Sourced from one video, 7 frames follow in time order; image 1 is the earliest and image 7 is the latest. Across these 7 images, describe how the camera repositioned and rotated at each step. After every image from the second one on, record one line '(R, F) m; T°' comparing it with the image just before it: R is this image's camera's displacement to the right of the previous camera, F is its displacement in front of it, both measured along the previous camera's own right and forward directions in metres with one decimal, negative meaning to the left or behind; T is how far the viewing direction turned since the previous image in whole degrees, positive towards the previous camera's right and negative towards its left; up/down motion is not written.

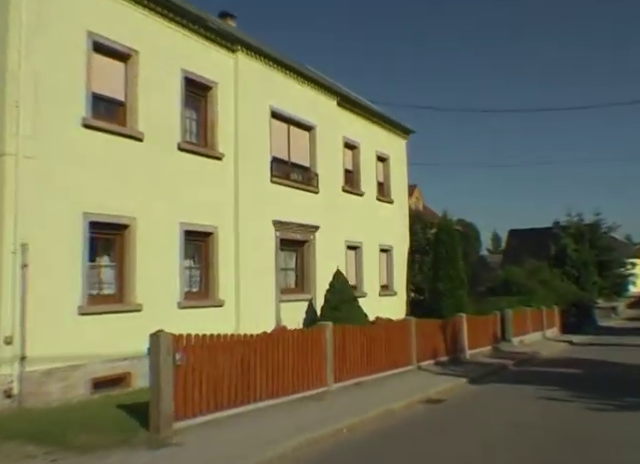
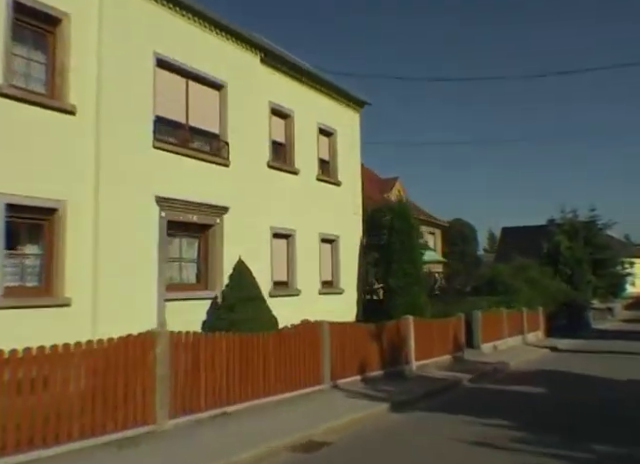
(+2.3, +3.1) m; 0°
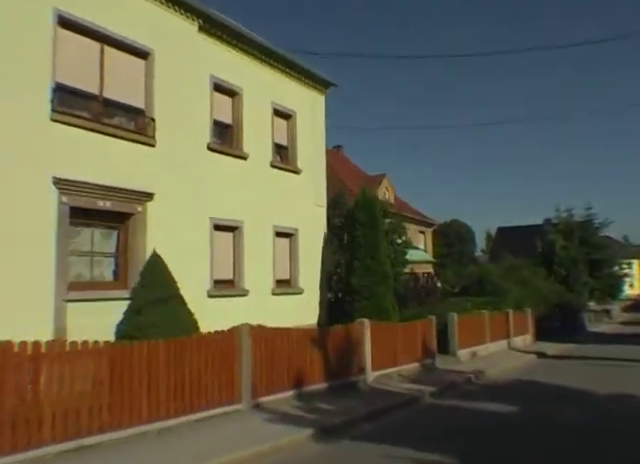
(+1.3, +1.8) m; 0°
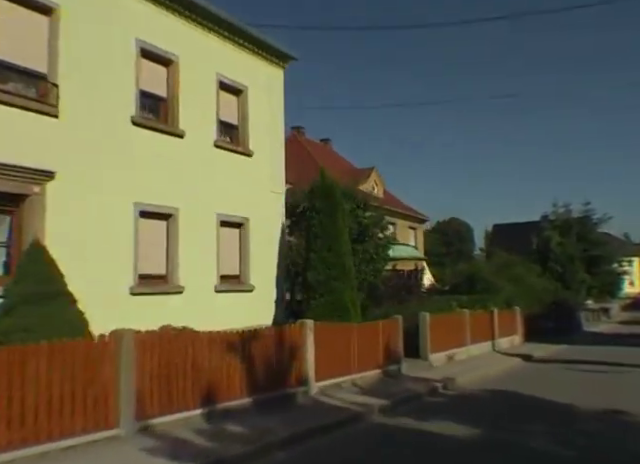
(+1.3, +1.7) m; 0°
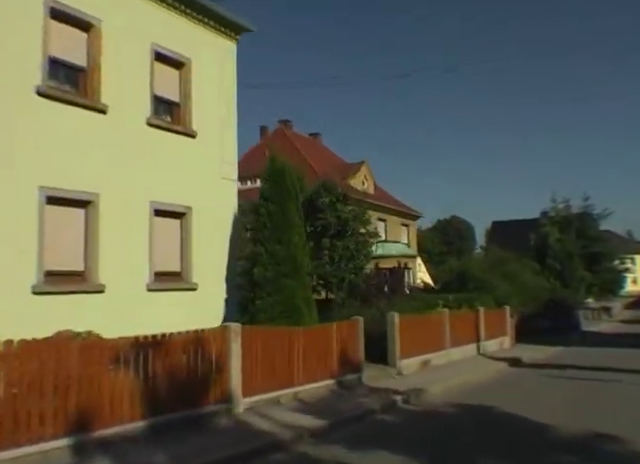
(+1.2, +1.6) m; 0°
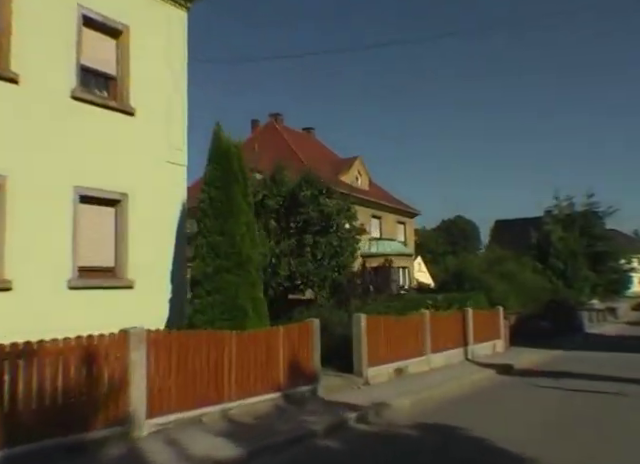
(+1.1, +1.5) m; -1°
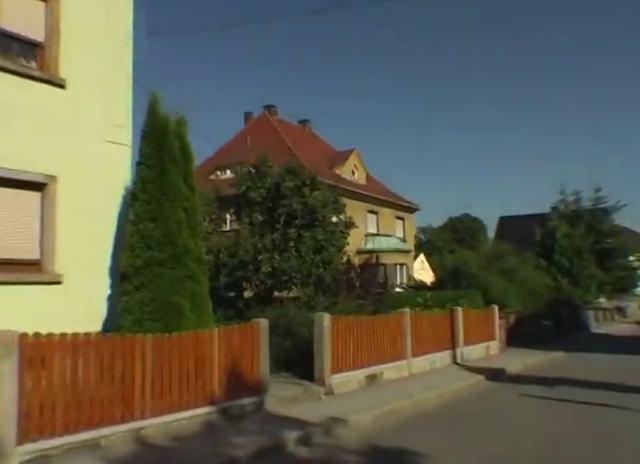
(+1.0, +1.4) m; -1°
